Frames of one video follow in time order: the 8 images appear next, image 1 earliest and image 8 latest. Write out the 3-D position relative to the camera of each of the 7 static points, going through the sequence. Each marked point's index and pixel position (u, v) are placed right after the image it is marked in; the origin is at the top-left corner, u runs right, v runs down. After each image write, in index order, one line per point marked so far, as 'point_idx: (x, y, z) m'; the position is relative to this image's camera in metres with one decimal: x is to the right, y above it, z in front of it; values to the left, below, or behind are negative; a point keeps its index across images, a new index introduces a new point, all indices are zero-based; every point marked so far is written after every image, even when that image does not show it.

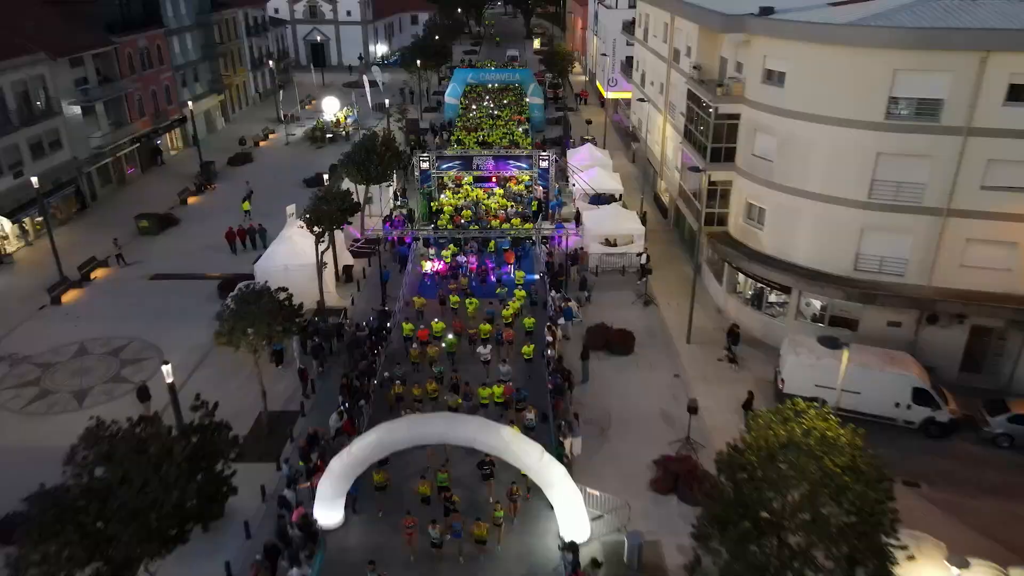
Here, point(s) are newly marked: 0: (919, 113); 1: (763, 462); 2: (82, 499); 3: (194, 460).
0: (+10.4, +4.5, +18.6) m
1: (+3.9, -2.6, +11.9) m
2: (-6.5, -3.1, +11.3) m
3: (-5.4, -2.9, +12.1) m
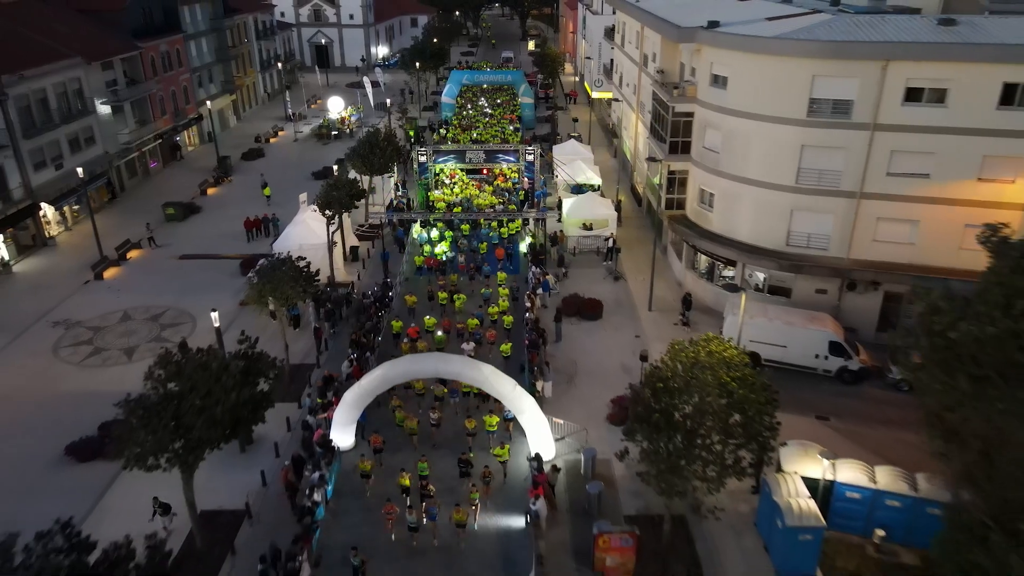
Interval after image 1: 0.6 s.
0: (+9.8, +5.4, +22.3) m
1: (+3.3, -1.7, +15.6) m
2: (-7.0, -2.2, +15.0) m
3: (-5.9, -2.0, +15.8) m
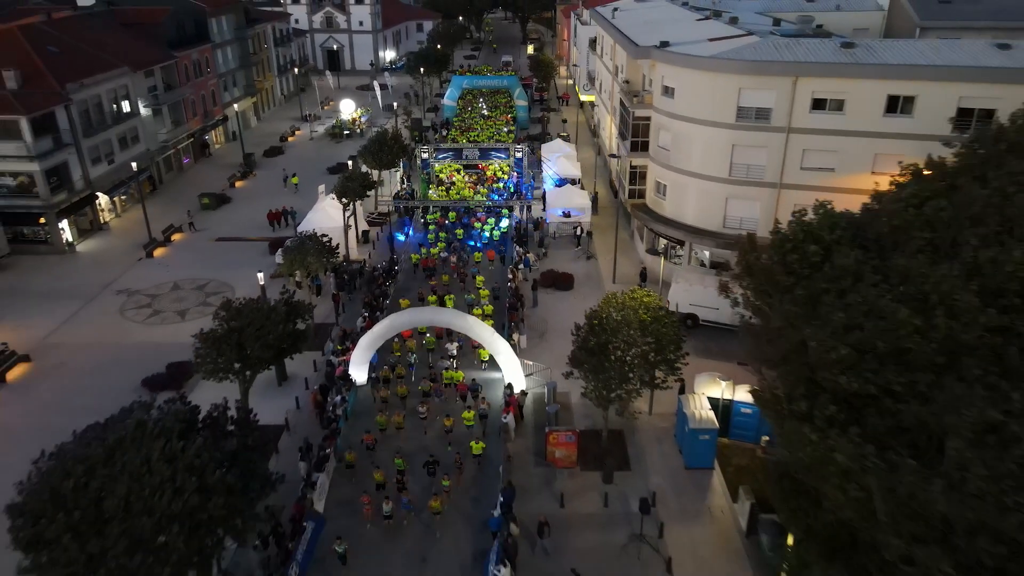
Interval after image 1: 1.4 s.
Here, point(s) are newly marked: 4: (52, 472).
0: (+9.2, +6.4, +27.4) m
1: (+2.6, -0.7, +20.8) m
2: (-7.8, -1.2, +20.3) m
3: (-6.7, -0.9, +21.1) m
4: (-8.7, -3.7, +13.3) m
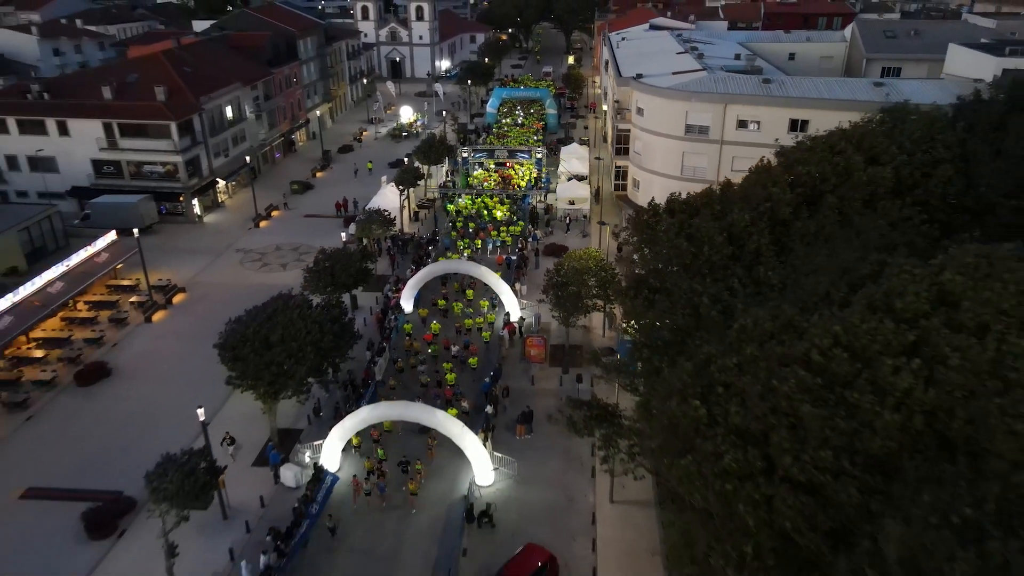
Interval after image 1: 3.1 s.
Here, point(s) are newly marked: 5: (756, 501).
0: (+9.6, +8.0, +37.7) m
1: (+2.4, +1.1, +31.6) m
2: (-8.0, +0.9, +31.8) m
3: (-6.9, +1.2, +32.6) m
4: (-9.5, -1.5, +24.9) m
5: (+4.3, -3.6, +12.7) m
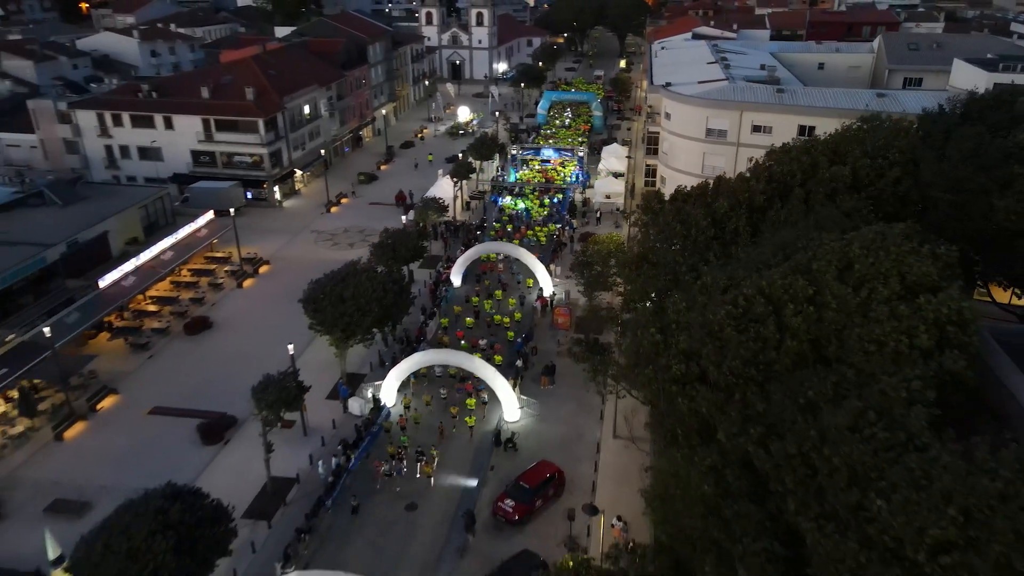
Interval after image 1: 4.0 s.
0: (+11.9, +8.8, +42.4) m
1: (+4.0, +2.1, +36.9) m
2: (-6.3, +2.3, +37.9) m
3: (-5.1, +2.5, +38.6) m
4: (-8.4, -0.1, +31.1) m
5: (+4.4, -2.7, +17.9) m
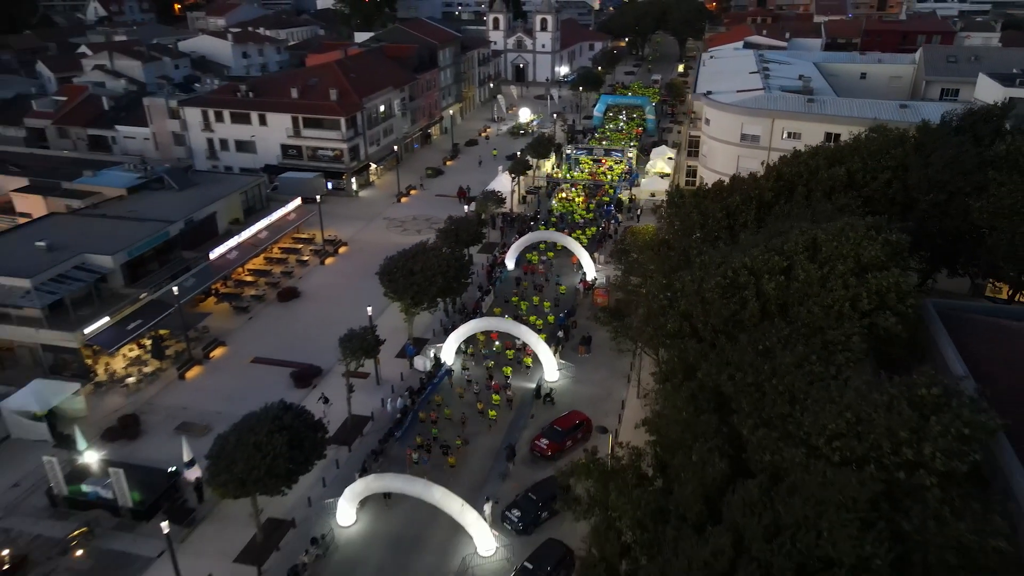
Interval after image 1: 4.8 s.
0: (+15.3, +9.4, +46.6) m
1: (+6.7, +3.0, +41.8) m
2: (-3.5, +3.5, +43.6) m
3: (-2.2, +3.7, +44.2) m
4: (-6.2, +1.2, +37.1) m
5: (+5.4, -1.8, +22.9) m
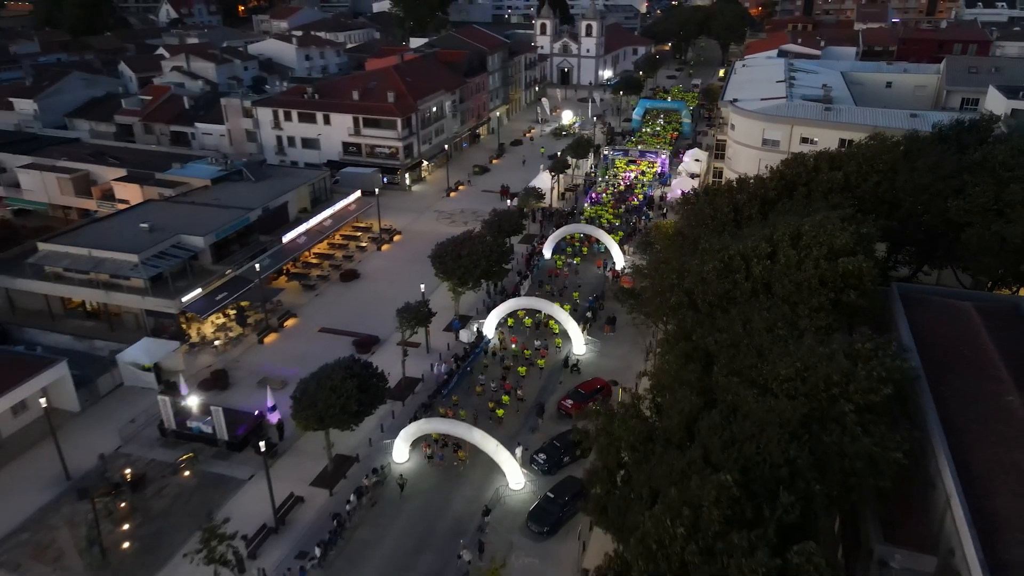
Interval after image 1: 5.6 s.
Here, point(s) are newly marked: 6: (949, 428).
0: (+18.0, +9.9, +50.7) m
1: (+9.0, +3.7, +46.4) m
2: (-1.1, +4.5, +48.8) m
3: (+0.3, +4.6, +49.3) m
4: (-4.2, +2.2, +42.4) m
5: (+6.5, -1.1, +27.6) m
6: (+11.6, -3.7, +19.5) m
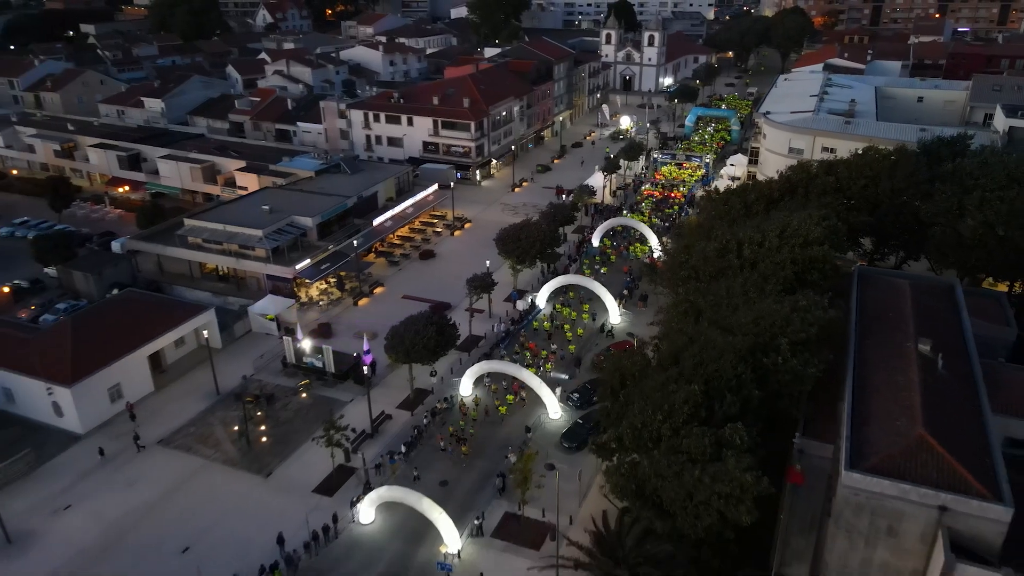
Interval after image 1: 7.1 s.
0: (+22.5, +10.6, +57.7) m
1: (+12.9, +4.8, +54.2) m
2: (+3.1, +5.9, +57.5) m
3: (+4.5, +6.0, +57.8) m
4: (-0.7, +3.8, +51.4) m
5: (+8.5, +0.1, +35.7) m
6: (+12.8, -2.7, +27.2) m
